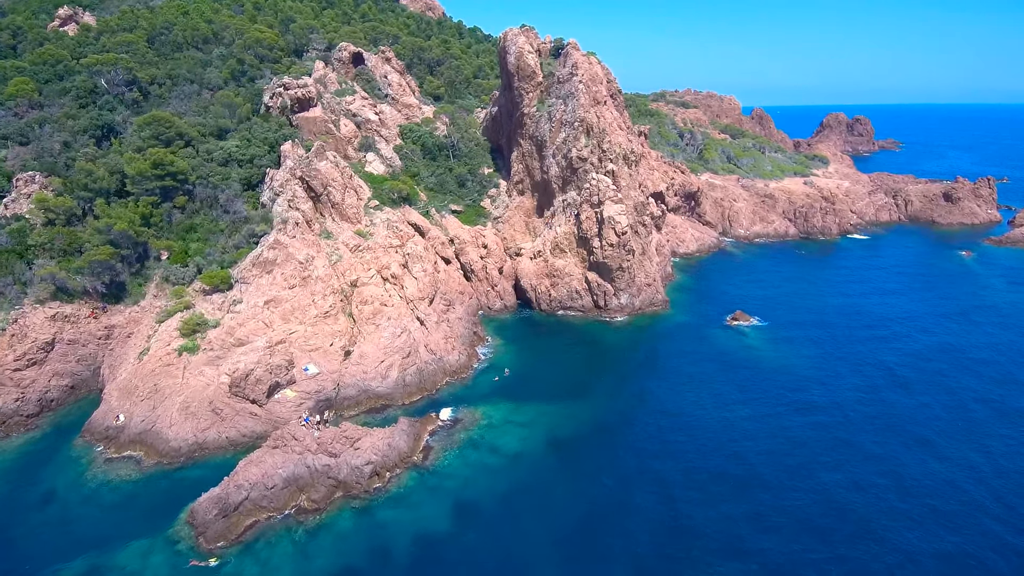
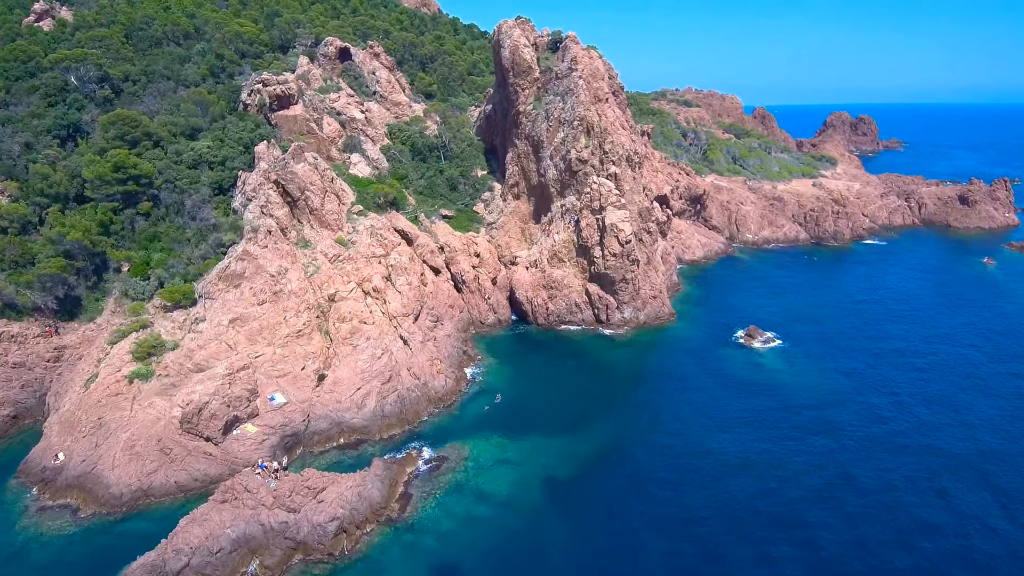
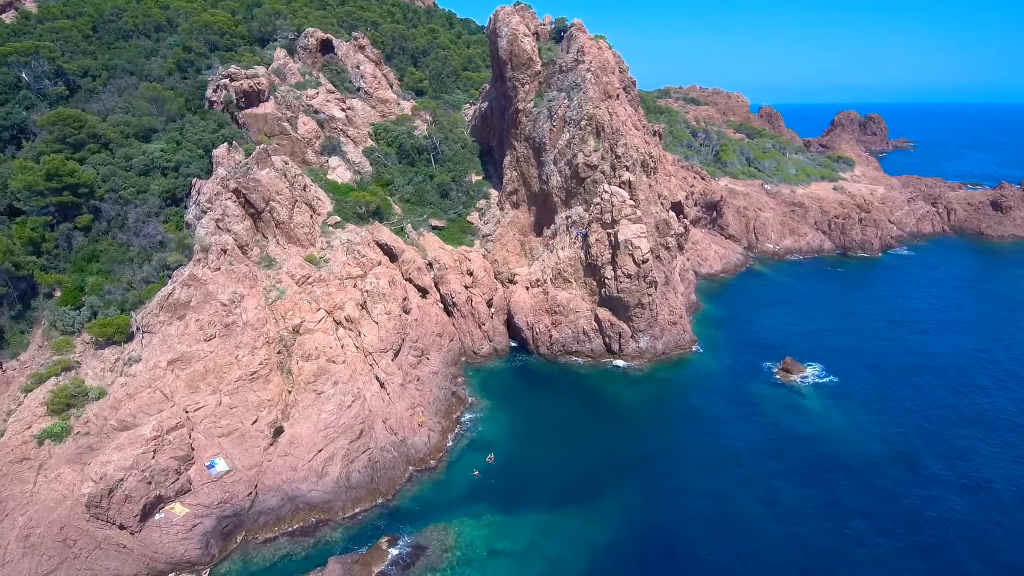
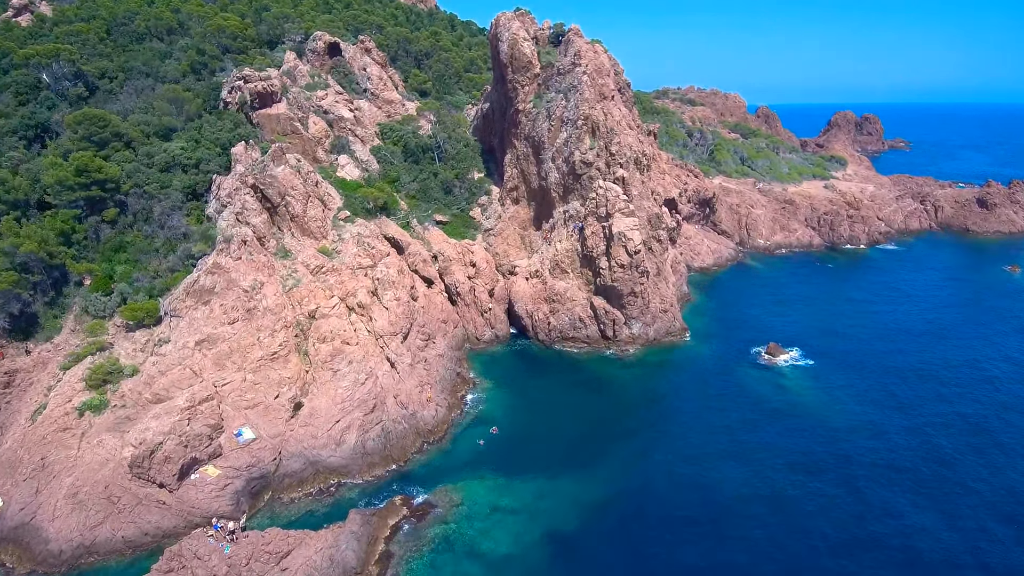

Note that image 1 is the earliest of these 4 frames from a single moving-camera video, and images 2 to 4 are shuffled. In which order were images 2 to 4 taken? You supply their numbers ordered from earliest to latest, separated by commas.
2, 4, 3
